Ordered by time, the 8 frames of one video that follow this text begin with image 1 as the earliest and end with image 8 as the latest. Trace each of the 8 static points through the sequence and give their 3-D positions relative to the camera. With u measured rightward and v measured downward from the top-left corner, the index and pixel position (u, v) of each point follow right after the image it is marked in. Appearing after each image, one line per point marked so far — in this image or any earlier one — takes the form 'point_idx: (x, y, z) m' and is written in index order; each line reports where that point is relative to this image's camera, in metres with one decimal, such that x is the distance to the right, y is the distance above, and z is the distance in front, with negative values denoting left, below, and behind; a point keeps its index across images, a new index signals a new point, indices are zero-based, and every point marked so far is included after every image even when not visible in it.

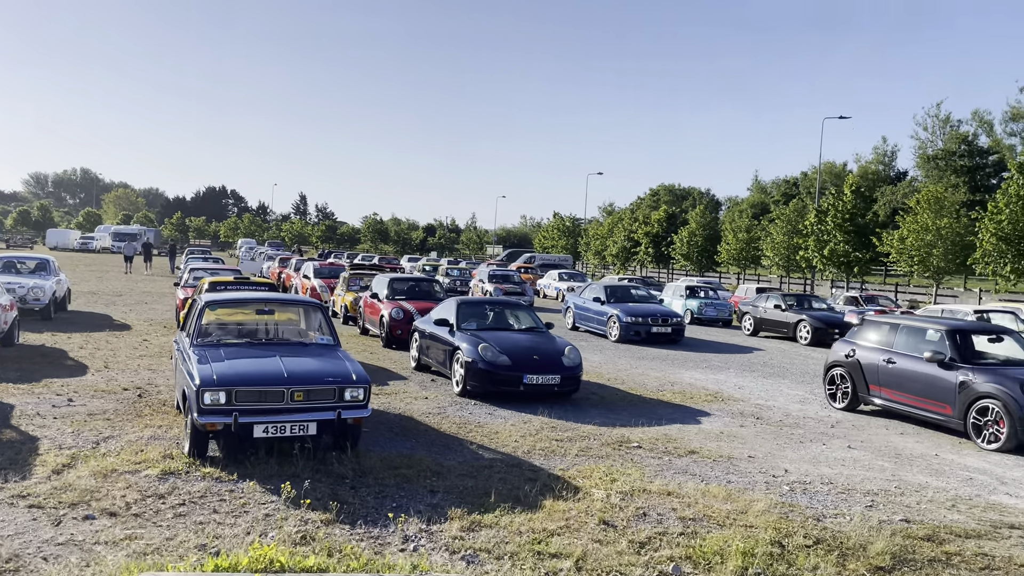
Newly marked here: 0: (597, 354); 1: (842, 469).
0: (+1.6, -1.2, +15.5) m
1: (+2.9, -1.6, +7.3) m
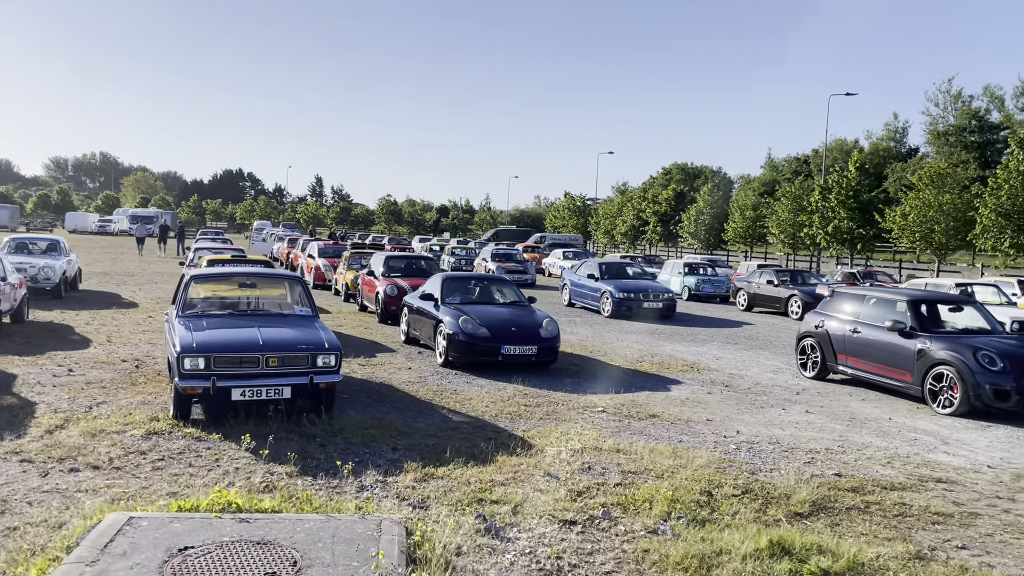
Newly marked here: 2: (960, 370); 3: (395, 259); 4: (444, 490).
0: (+1.4, -0.8, +15.9) m
1: (+2.6, -1.3, +7.7) m
2: (+4.5, -0.8, +8.5) m
3: (-2.3, +0.5, +16.3) m
4: (-0.4, -1.3, +5.3) m
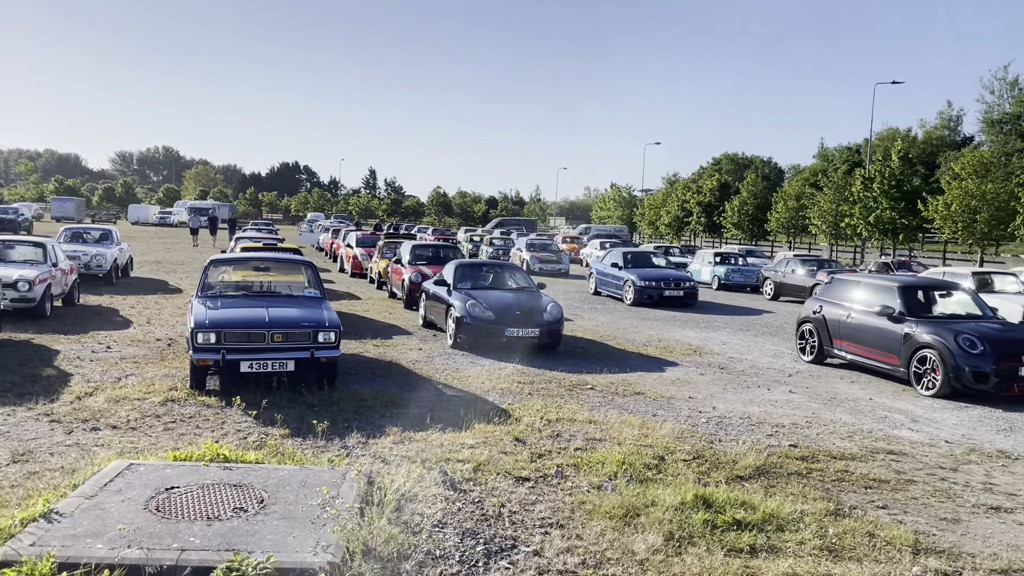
0: (+1.8, -0.5, +16.3) m
1: (+2.5, -1.2, +8.1) m
2: (+4.5, -0.7, +8.8) m
3: (-1.8, +0.8, +16.9) m
4: (-0.7, -1.1, +5.9) m
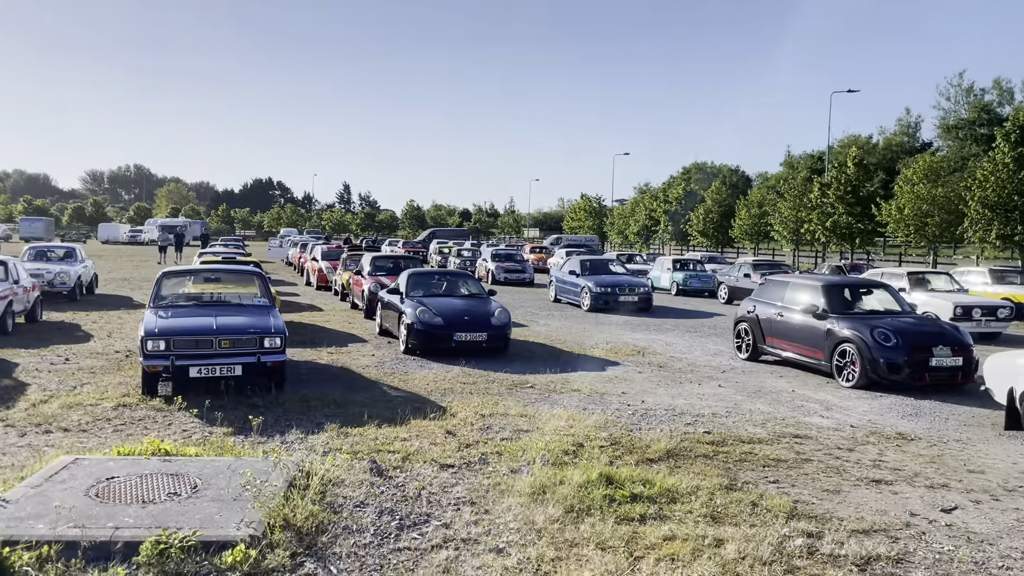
0: (+1.0, -0.7, +16.8) m
1: (+1.9, -1.2, +8.6) m
2: (+3.9, -0.7, +9.3) m
3: (-2.7, +0.6, +17.3) m
4: (-1.2, -1.2, +6.3) m
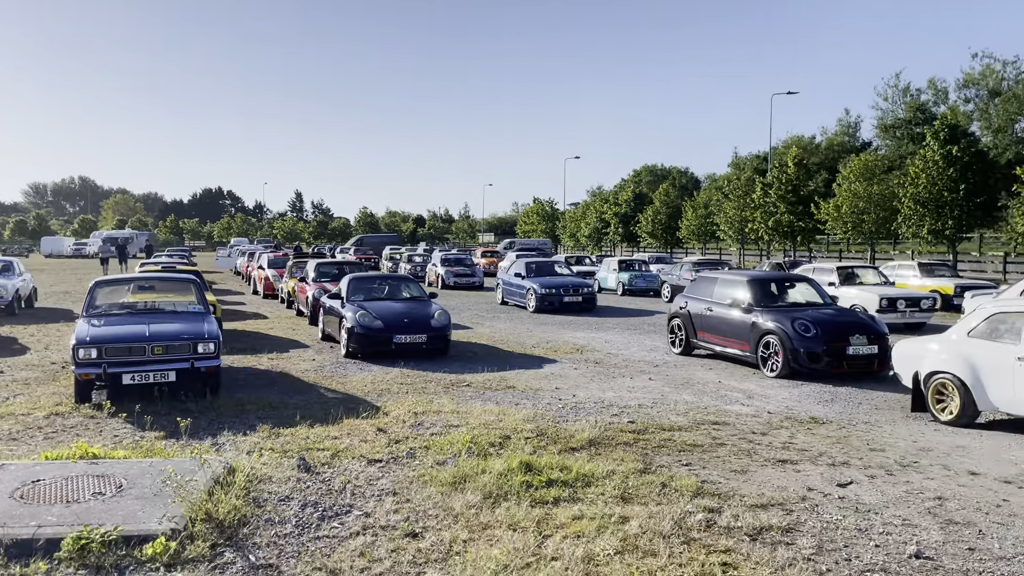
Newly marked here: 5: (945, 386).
0: (-0.1, -0.7, +17.0) m
1: (+1.2, -1.1, +8.9) m
2: (+3.1, -0.6, +9.7) m
3: (-3.9, +0.5, +17.4) m
4: (-1.8, -1.2, +6.5) m
5: (+3.8, -0.9, +7.4) m
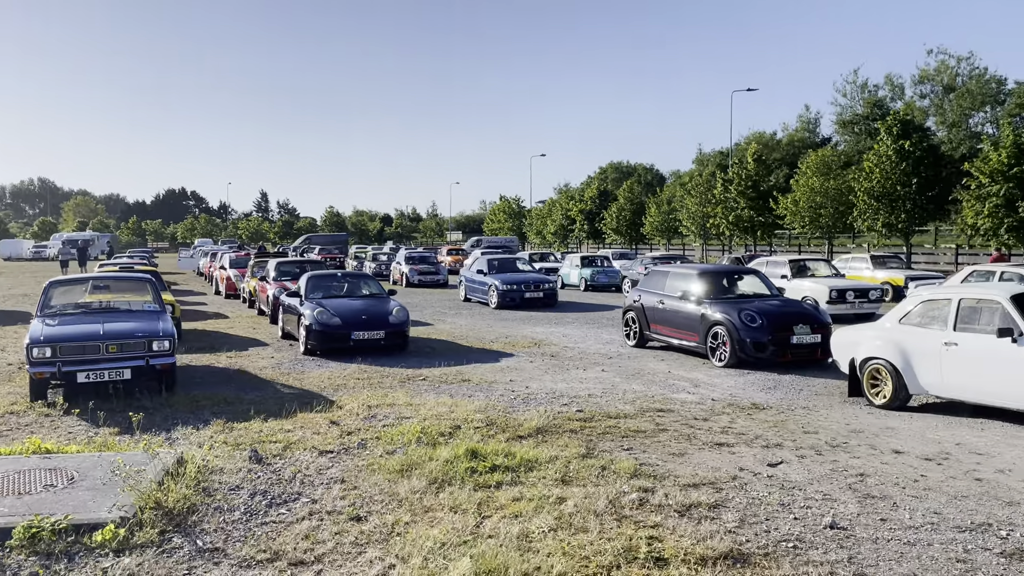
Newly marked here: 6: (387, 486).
0: (-0.9, -0.7, +17.2) m
1: (+0.7, -1.1, +9.1) m
2: (+2.6, -0.5, +10.0) m
3: (-4.7, +0.5, +17.4) m
4: (-2.2, -1.1, +6.6) m
5: (+3.4, -0.8, +7.7) m
6: (-0.8, -1.2, +5.2) m
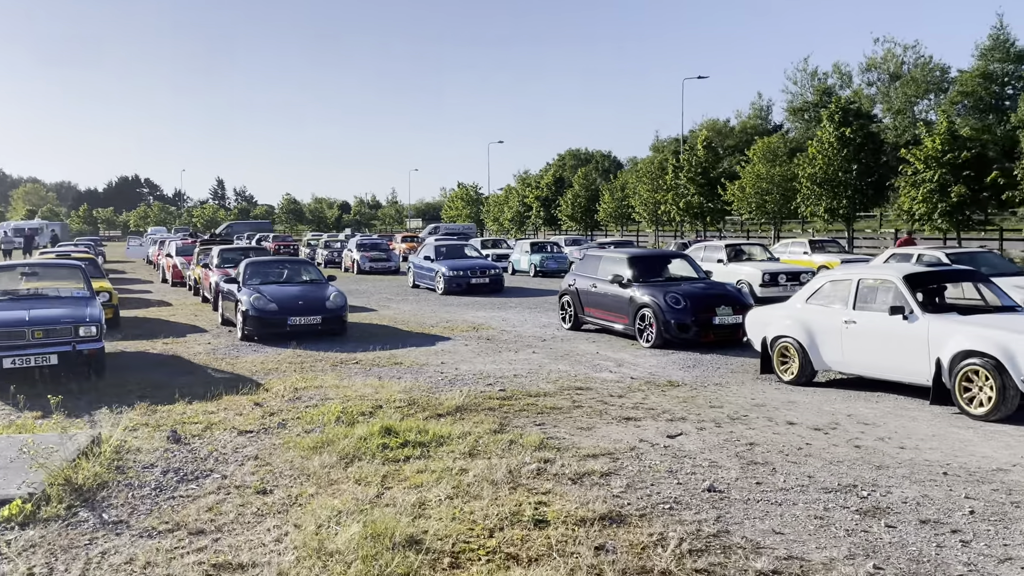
0: (-2.1, -0.4, +17.4) m
1: (-0.1, -0.9, +9.4) m
2: (+1.8, -0.3, +10.4) m
3: (-5.9, +0.8, +17.4) m
4: (-2.8, -1.0, +6.7) m
5: (+2.7, -0.6, +8.1) m
6: (-1.4, -1.1, +5.4) m
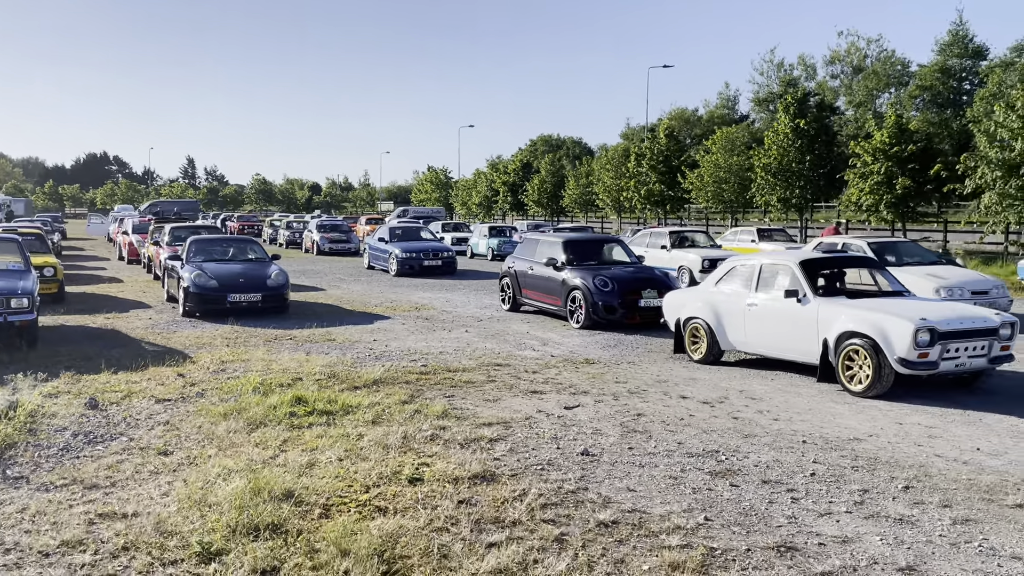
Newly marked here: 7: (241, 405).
0: (-3.1, 0.0, +17.6) m
1: (-0.9, -0.6, +9.7) m
2: (+0.9, -0.1, +10.7) m
3: (-6.9, +1.2, +17.5) m
4: (-3.6, -0.8, +6.9) m
5: (+1.9, -0.4, +8.5) m
6: (-2.1, -0.9, +5.7) m
7: (-2.0, -0.9, +6.3) m
